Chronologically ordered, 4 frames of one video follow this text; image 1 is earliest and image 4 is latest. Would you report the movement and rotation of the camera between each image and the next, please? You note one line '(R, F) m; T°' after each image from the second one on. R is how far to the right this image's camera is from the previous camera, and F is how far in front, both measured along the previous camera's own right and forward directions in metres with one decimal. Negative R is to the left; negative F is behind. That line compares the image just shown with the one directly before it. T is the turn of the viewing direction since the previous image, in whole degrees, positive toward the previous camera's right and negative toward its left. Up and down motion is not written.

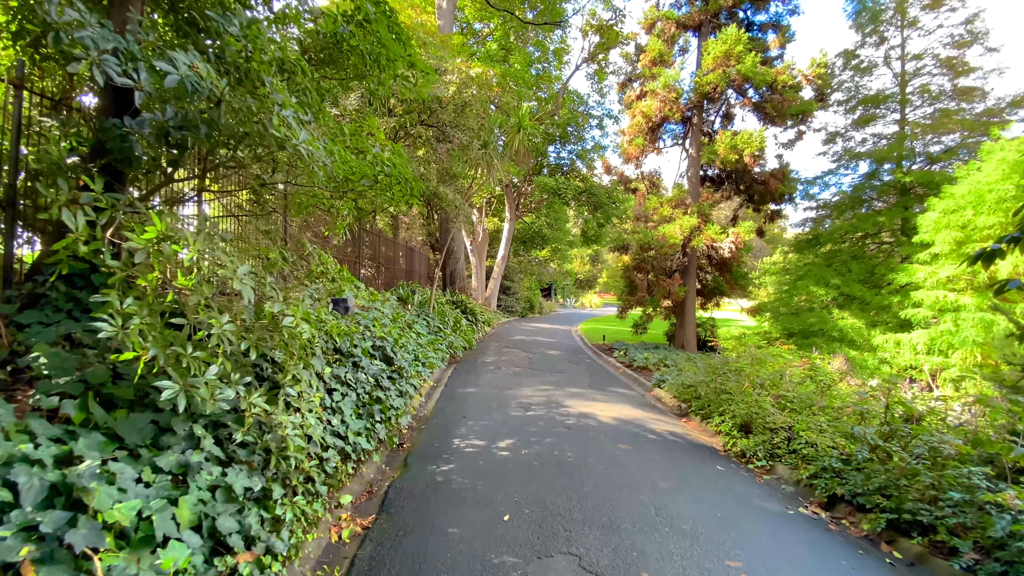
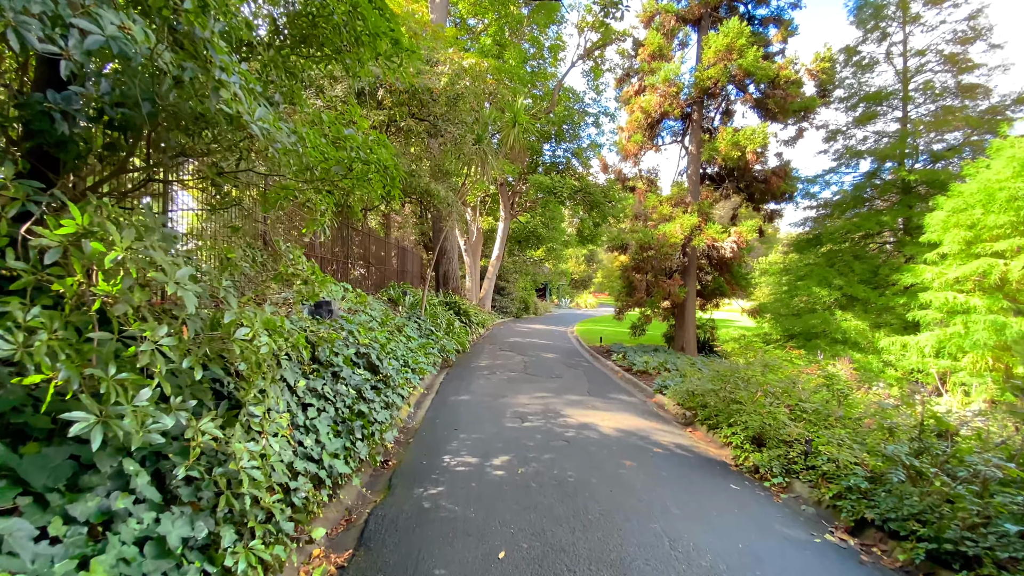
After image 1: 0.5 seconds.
(0.0, +0.4) m; +1°
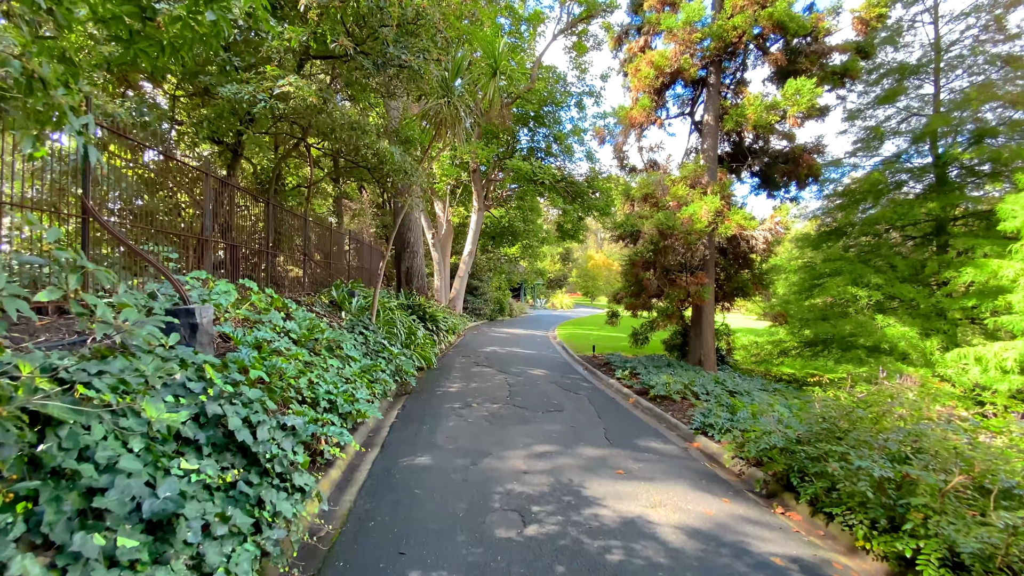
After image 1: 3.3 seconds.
(-0.1, +2.2) m; +3°
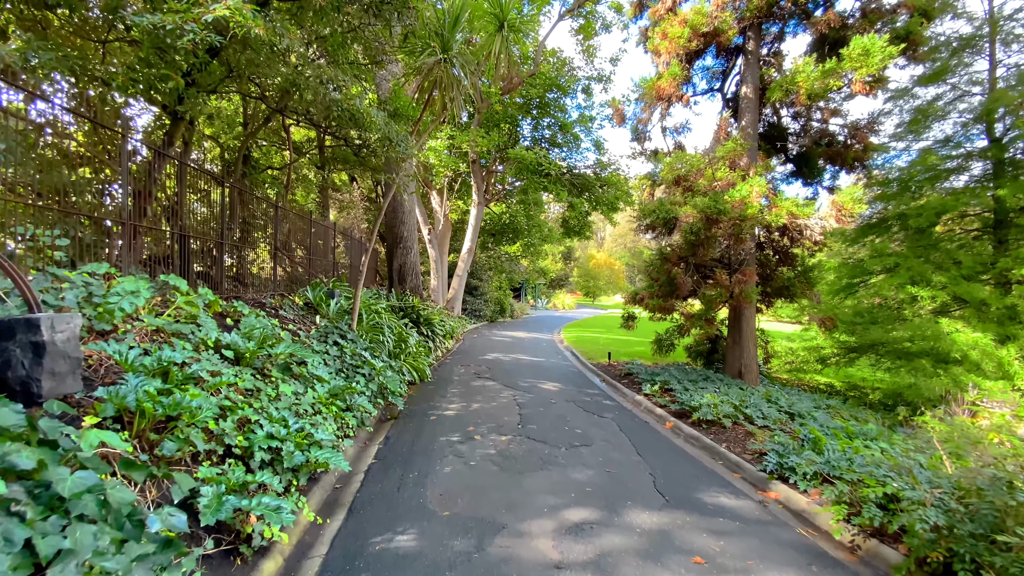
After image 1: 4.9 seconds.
(-0.1, +1.3) m; 0°
